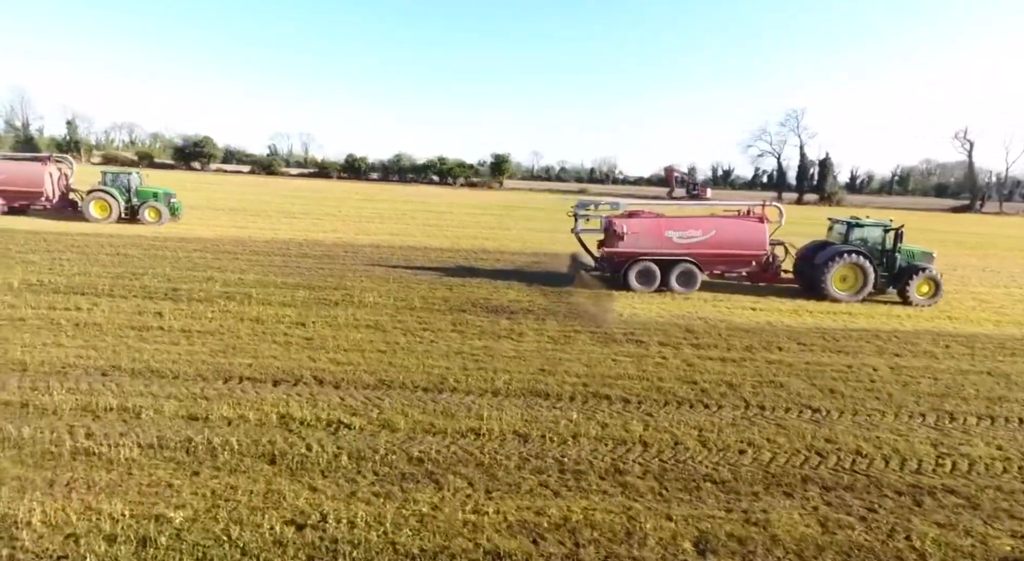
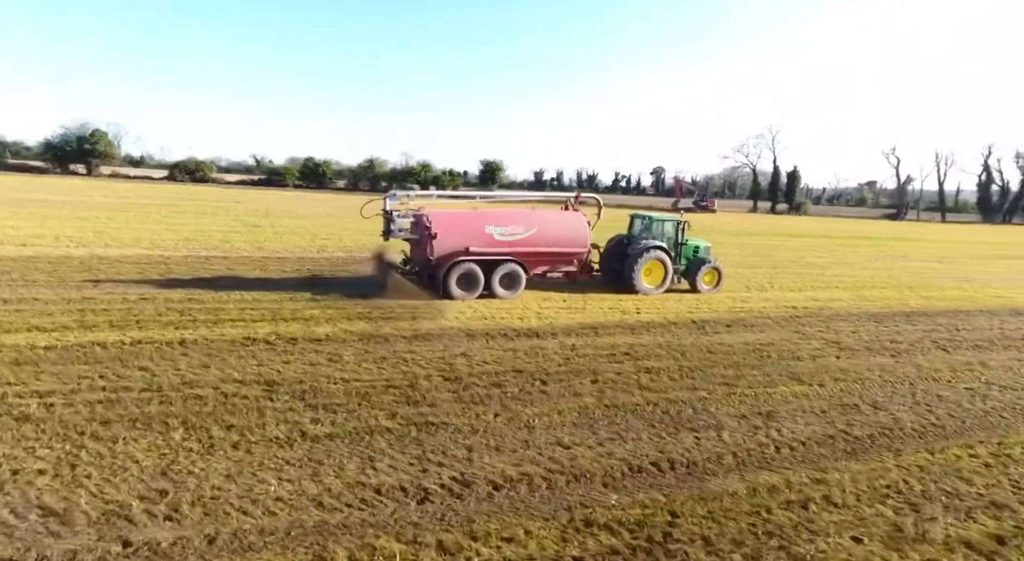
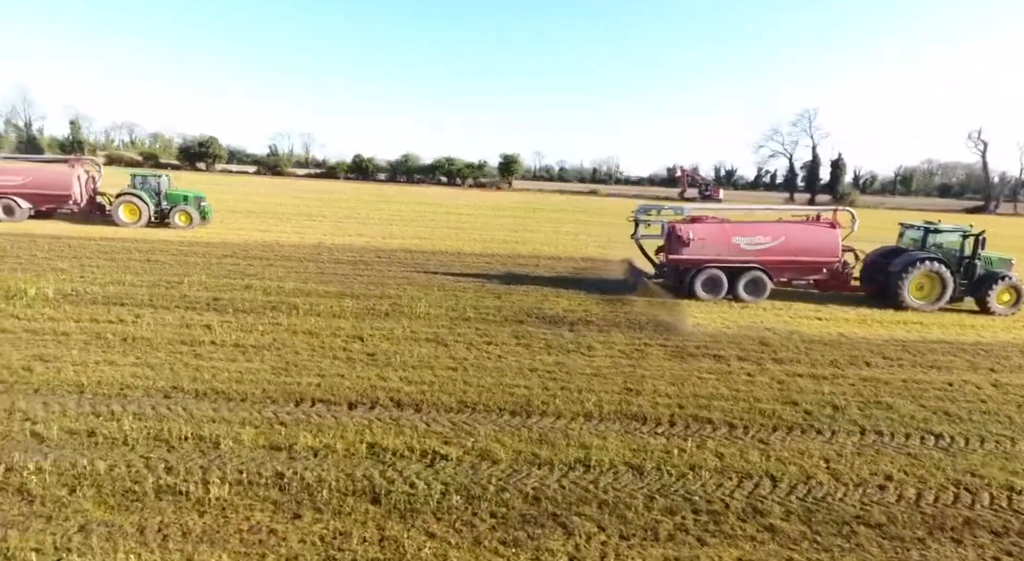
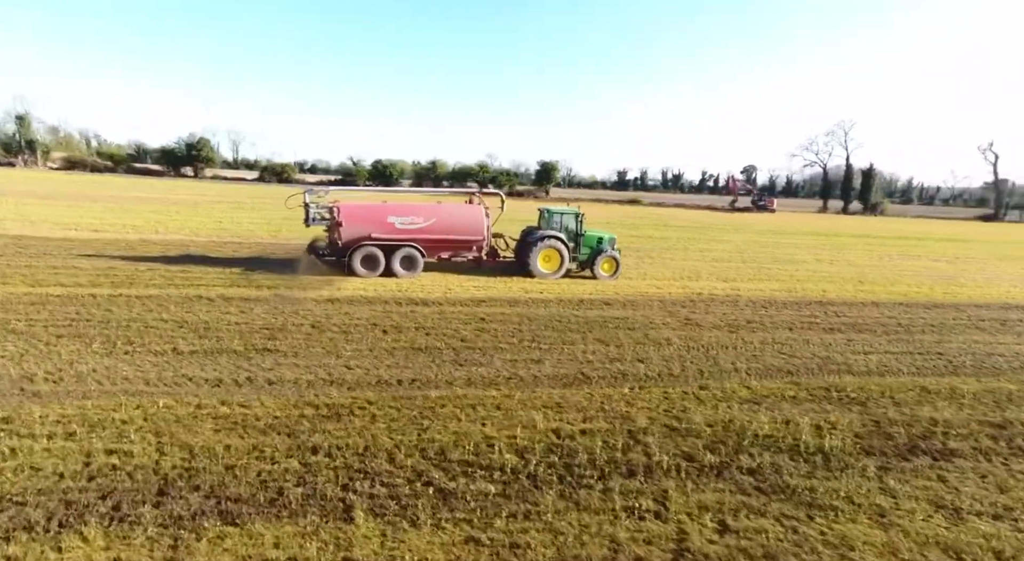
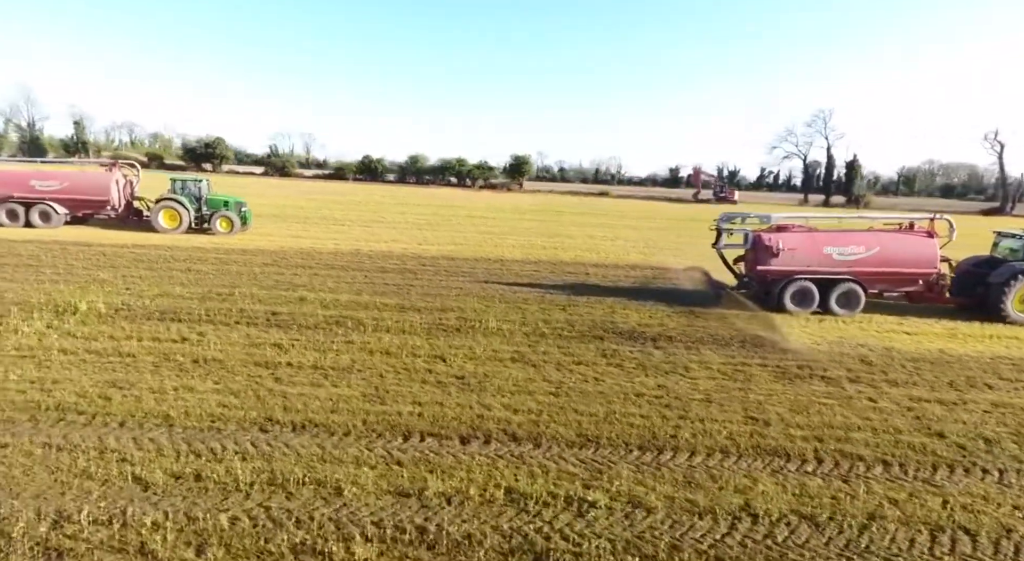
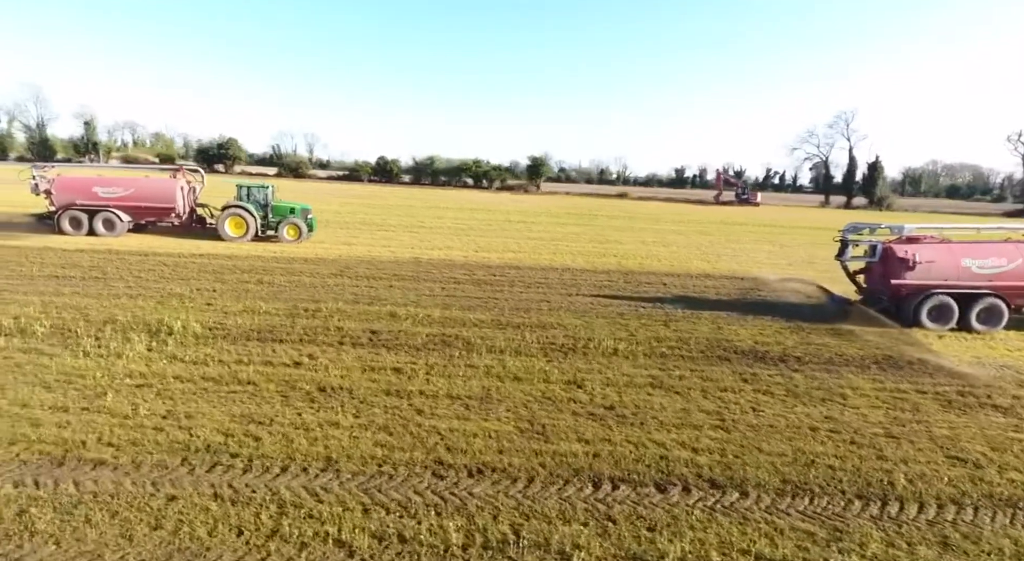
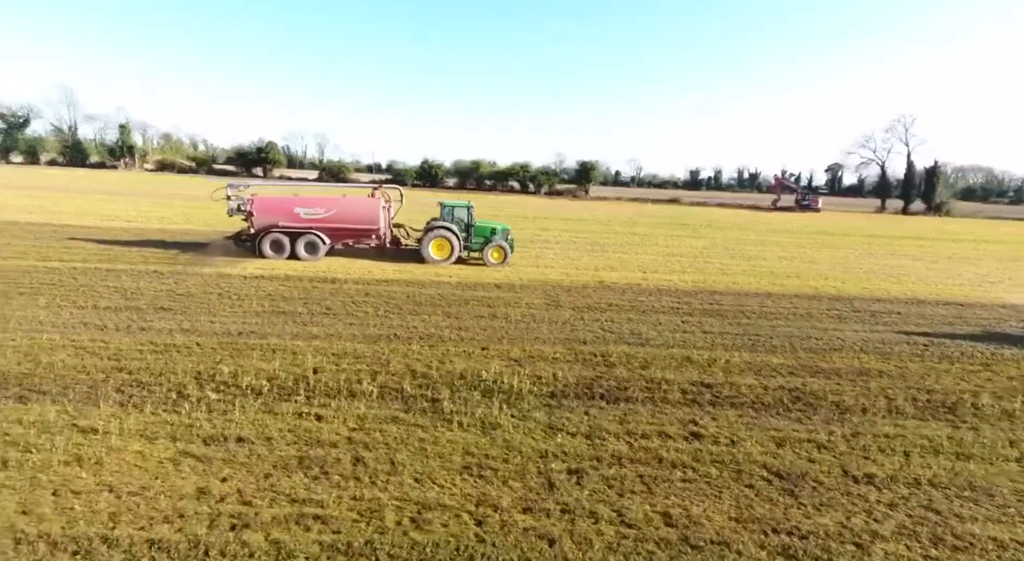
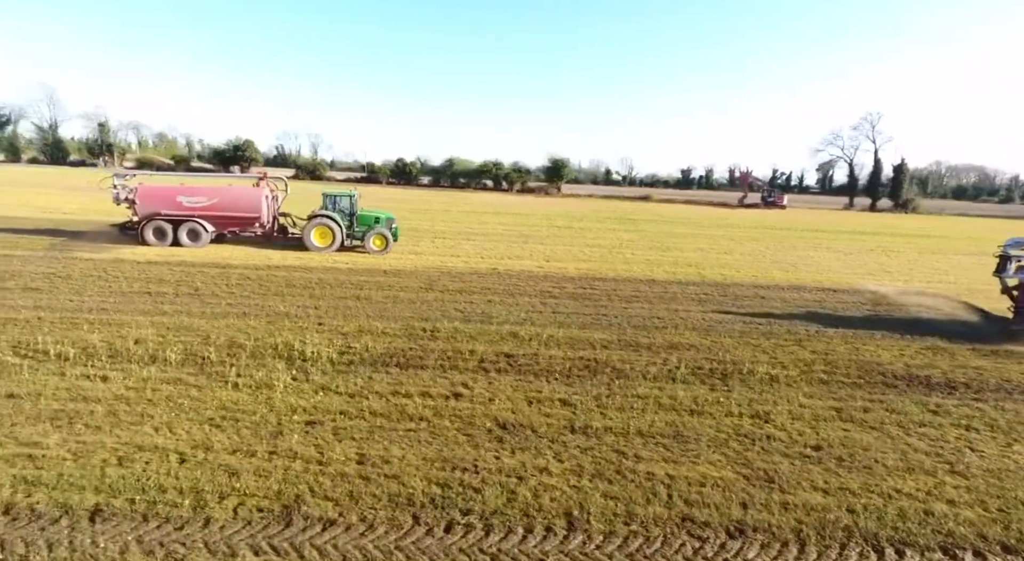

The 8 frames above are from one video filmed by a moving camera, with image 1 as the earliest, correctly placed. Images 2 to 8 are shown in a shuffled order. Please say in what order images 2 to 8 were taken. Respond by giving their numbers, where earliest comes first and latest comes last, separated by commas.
3, 5, 6, 8, 7, 4, 2
